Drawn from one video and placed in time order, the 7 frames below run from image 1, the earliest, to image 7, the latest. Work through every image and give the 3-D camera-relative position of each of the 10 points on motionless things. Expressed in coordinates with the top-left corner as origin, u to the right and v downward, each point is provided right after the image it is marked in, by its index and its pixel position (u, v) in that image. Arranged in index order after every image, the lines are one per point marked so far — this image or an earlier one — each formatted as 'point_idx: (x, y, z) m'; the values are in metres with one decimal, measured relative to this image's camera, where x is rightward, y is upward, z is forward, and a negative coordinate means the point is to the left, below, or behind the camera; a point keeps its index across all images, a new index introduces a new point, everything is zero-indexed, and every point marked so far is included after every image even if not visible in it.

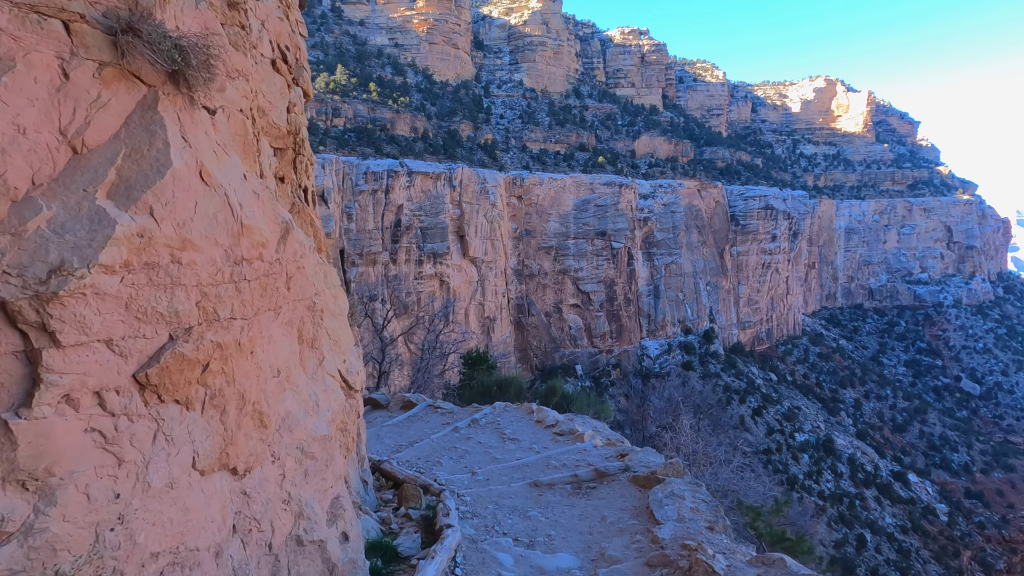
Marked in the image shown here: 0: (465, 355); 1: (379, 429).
0: (-1.2, -1.7, +13.1) m
1: (-1.8, -1.9, +7.0) m
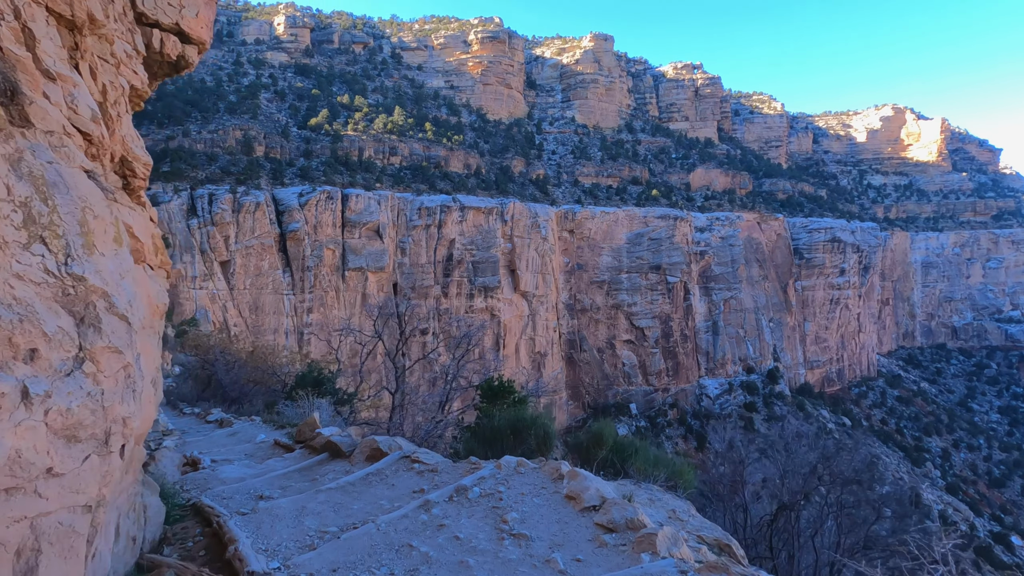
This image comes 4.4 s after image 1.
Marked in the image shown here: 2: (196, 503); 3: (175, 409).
0: (-0.5, -1.9, +10.3) m
1: (-1.6, -1.7, +4.3) m
2: (-2.6, -1.8, +4.5) m
3: (-7.3, -2.6, +12.0) m
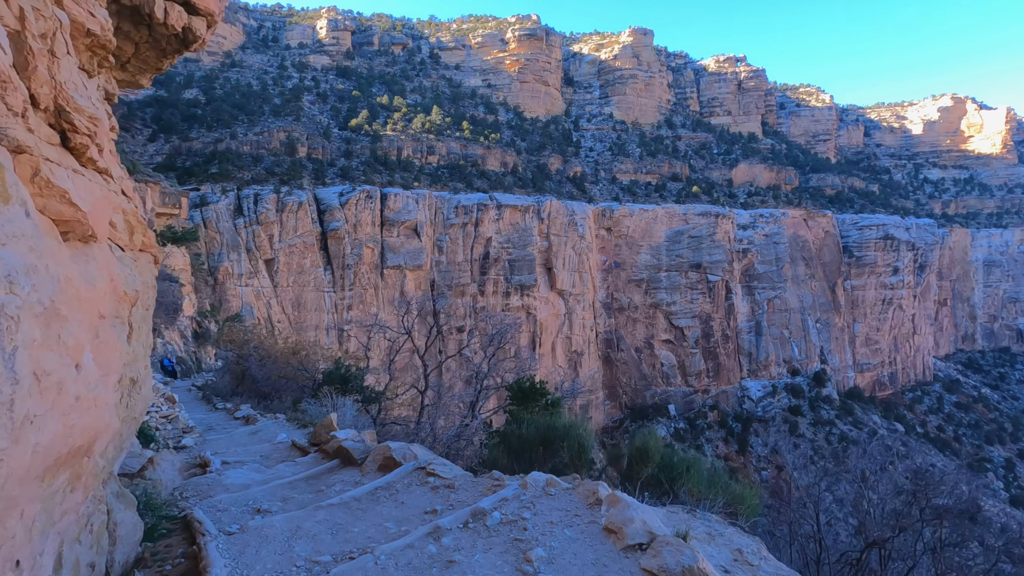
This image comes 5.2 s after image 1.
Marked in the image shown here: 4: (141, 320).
0: (+0.1, -1.8, +9.7) m
1: (-1.5, -1.6, +3.8) m
2: (-2.4, -1.7, +4.0) m
3: (-6.6, -2.5, +11.8) m
4: (-2.5, -0.2, +3.6) m
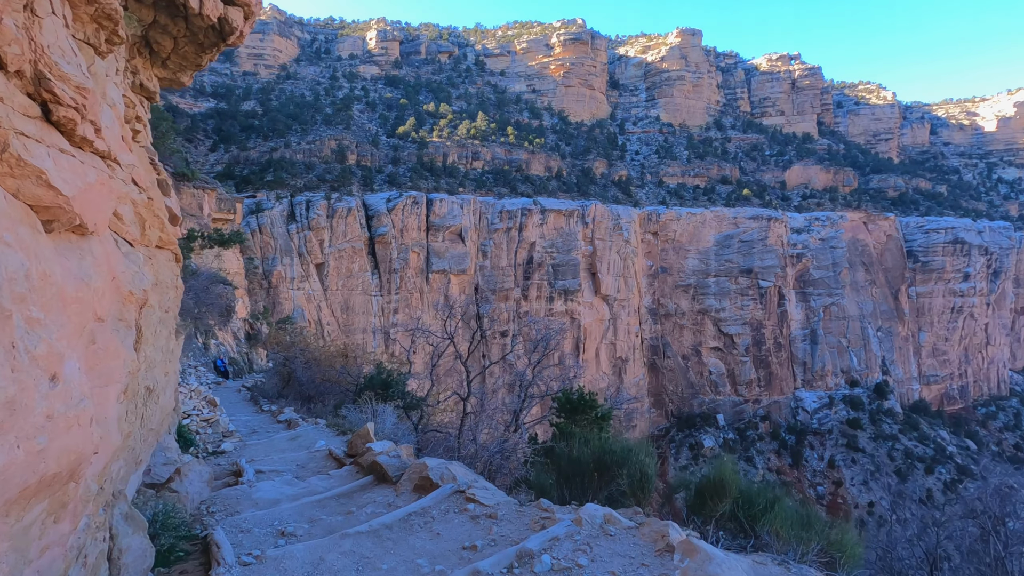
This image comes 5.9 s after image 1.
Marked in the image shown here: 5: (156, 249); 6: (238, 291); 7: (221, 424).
0: (+0.8, -1.8, +9.1) m
1: (-1.1, -1.6, +3.4) m
2: (-2.1, -1.7, +3.7) m
3: (-5.6, -2.6, +11.7) m
4: (-2.2, -0.2, +3.3) m
5: (-2.2, +0.2, +3.4) m
6: (-8.4, -0.1, +16.6) m
7: (-4.6, -2.2, +8.5) m
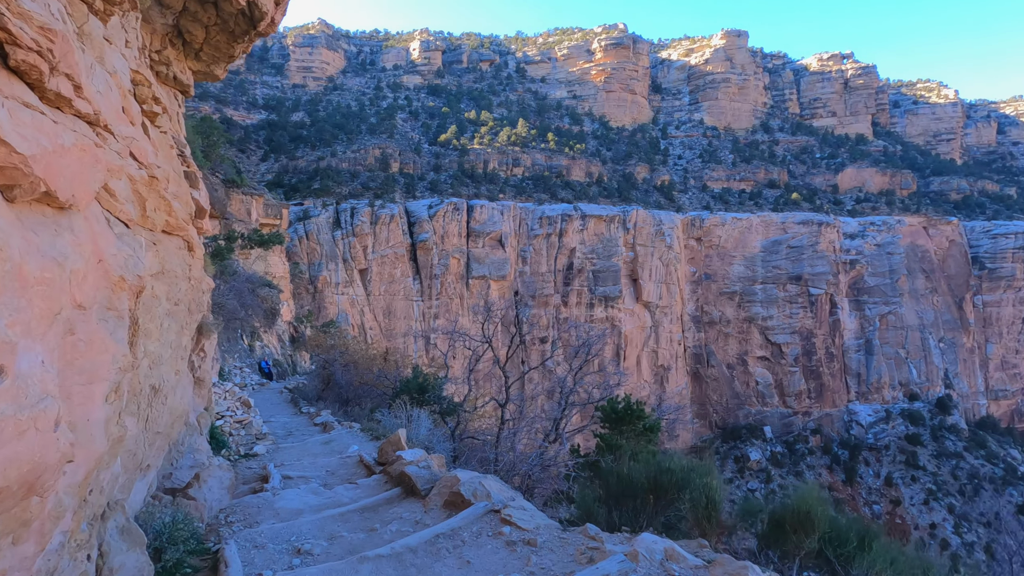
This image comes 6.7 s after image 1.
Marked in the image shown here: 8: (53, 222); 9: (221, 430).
0: (+1.5, -1.9, +8.6) m
1: (-0.9, -1.6, +3.0) m
2: (-1.8, -1.7, +3.4) m
3: (-4.8, -2.6, +11.6) m
4: (-2.0, -0.2, +2.9) m
5: (-2.0, +0.3, +3.1) m
6: (-7.2, -0.2, +16.7) m
7: (-4.0, -2.2, +8.4) m
8: (-1.7, +0.2, +2.0) m
9: (-4.1, -2.0, +7.5) m
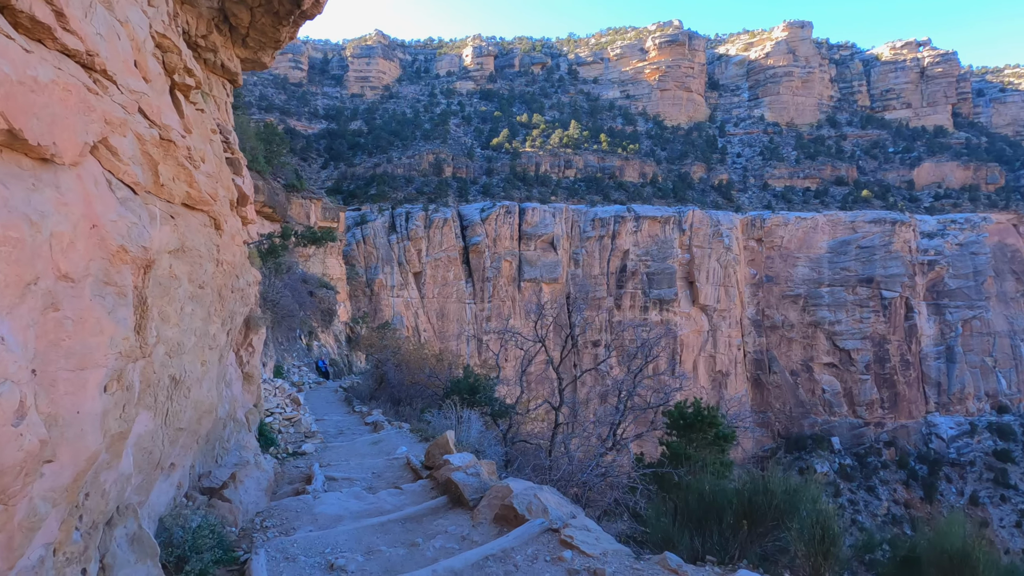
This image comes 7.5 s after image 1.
0: (+2.3, -1.8, +7.9) m
1: (-0.6, -1.4, +2.5) m
2: (-1.5, -1.6, +3.0) m
3: (-3.6, -2.5, +11.5) m
4: (-1.7, -0.1, +2.6) m
5: (-1.7, +0.4, +2.8) m
6: (-5.5, -0.2, +16.8) m
7: (-3.2, -2.1, +8.2) m
8: (-1.5, +0.4, +1.7) m
9: (-3.3, -1.9, +7.4) m
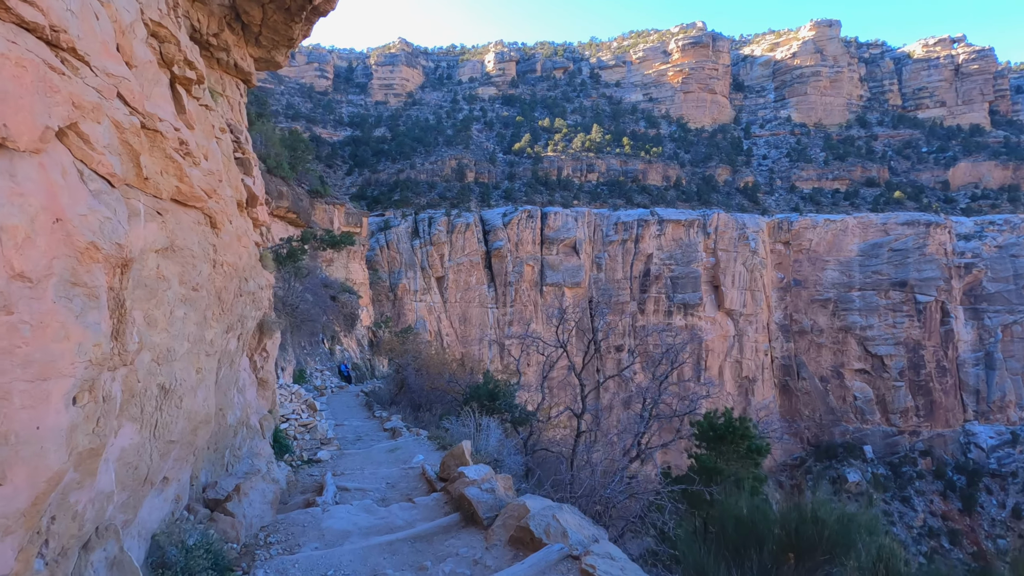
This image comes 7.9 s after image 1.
0: (+2.6, -1.8, +7.5) m
1: (-0.6, -1.5, +2.3) m
2: (-1.4, -1.6, +2.8) m
3: (-3.2, -2.6, +11.4) m
4: (-1.6, -0.1, +2.4) m
5: (-1.6, +0.4, +2.6) m
6: (-4.9, -0.3, +16.8) m
7: (-2.9, -2.1, +8.1) m
8: (-1.5, +0.4, +1.5) m
9: (-3.1, -2.0, +7.2) m
